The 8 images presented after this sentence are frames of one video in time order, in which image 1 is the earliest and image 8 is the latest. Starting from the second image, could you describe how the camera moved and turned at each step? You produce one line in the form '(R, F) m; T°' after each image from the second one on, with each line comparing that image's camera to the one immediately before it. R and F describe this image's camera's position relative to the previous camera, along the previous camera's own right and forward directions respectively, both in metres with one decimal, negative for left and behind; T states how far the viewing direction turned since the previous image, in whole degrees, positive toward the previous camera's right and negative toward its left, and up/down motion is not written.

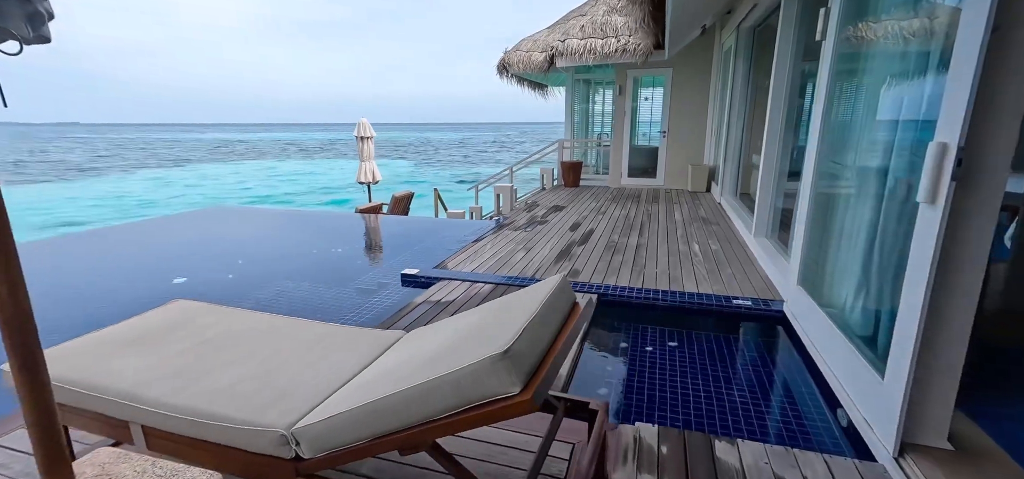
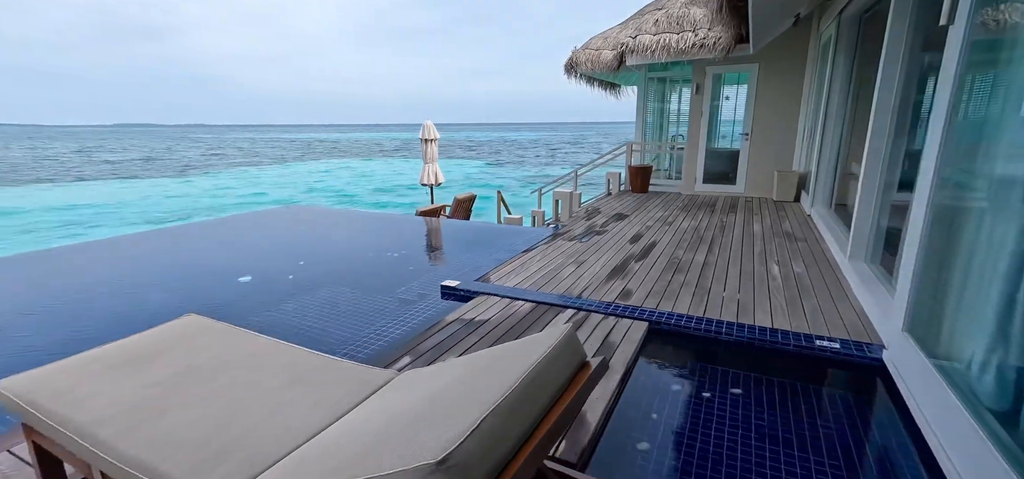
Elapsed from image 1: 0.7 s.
(+0.2, +0.3) m; -9°
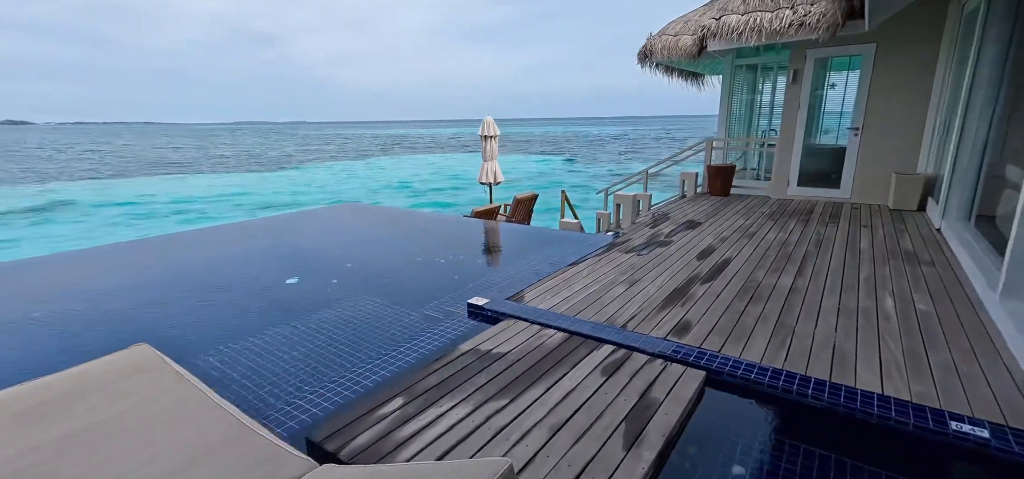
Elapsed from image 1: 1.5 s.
(+0.3, +0.5) m; -9°
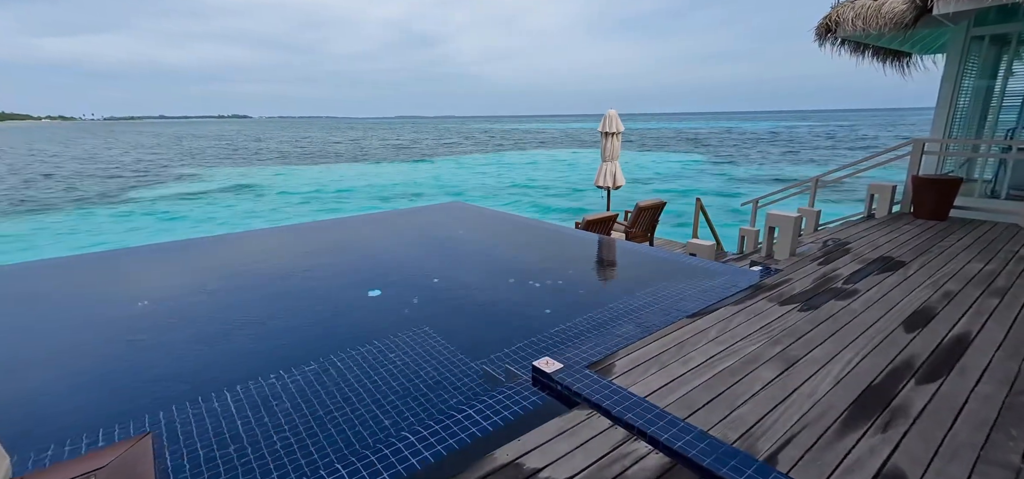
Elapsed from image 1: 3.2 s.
(+0.2, +0.9) m; -16°
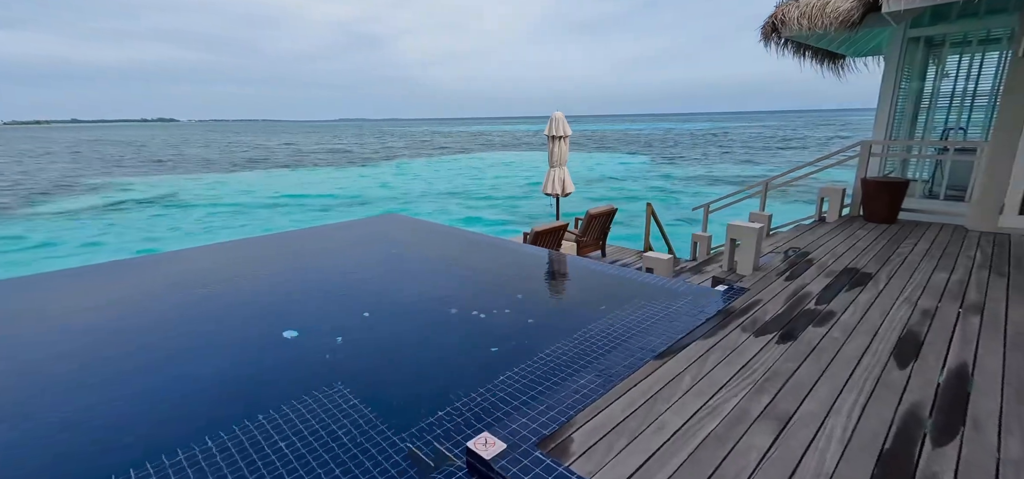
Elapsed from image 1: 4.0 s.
(+0.1, +0.5) m; +6°
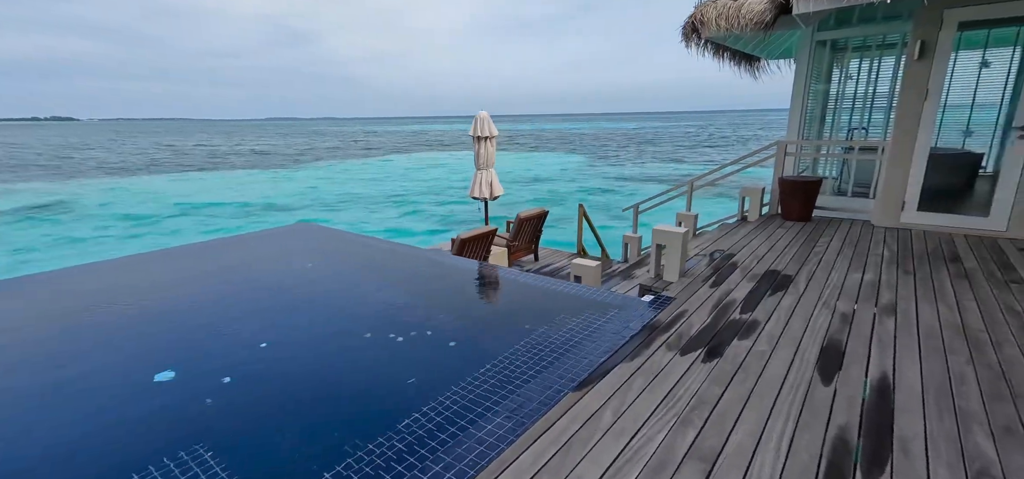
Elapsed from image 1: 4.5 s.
(+0.2, +0.3) m; +7°
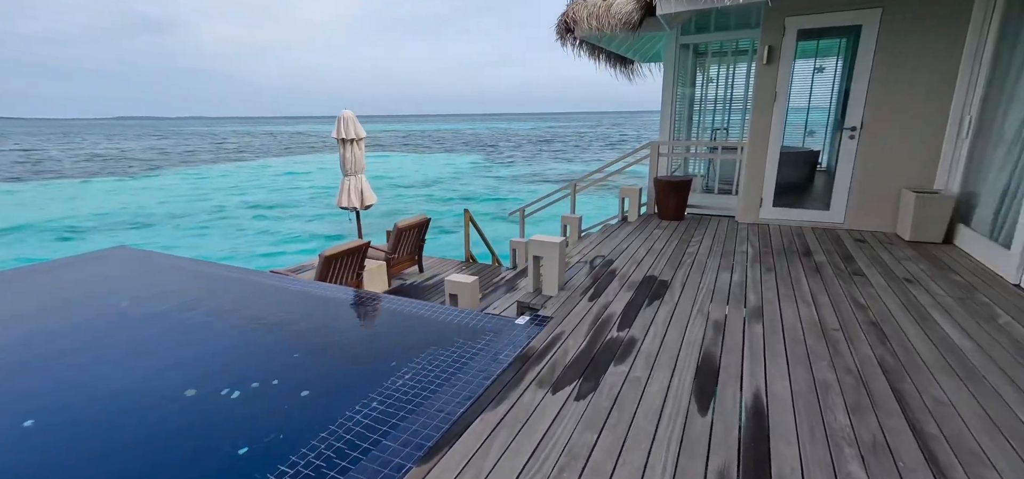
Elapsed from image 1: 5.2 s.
(+0.2, +0.3) m; +12°
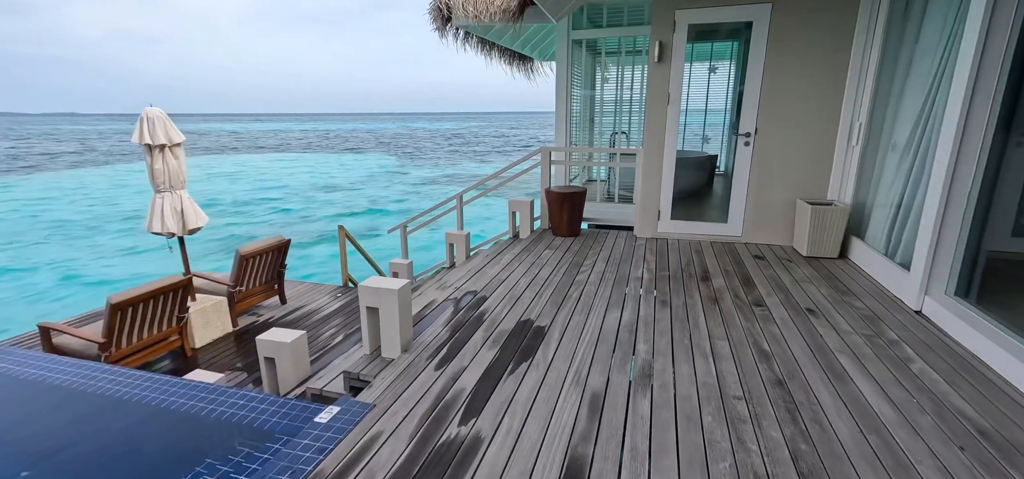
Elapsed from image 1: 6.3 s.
(+0.5, +0.7) m; +9°
